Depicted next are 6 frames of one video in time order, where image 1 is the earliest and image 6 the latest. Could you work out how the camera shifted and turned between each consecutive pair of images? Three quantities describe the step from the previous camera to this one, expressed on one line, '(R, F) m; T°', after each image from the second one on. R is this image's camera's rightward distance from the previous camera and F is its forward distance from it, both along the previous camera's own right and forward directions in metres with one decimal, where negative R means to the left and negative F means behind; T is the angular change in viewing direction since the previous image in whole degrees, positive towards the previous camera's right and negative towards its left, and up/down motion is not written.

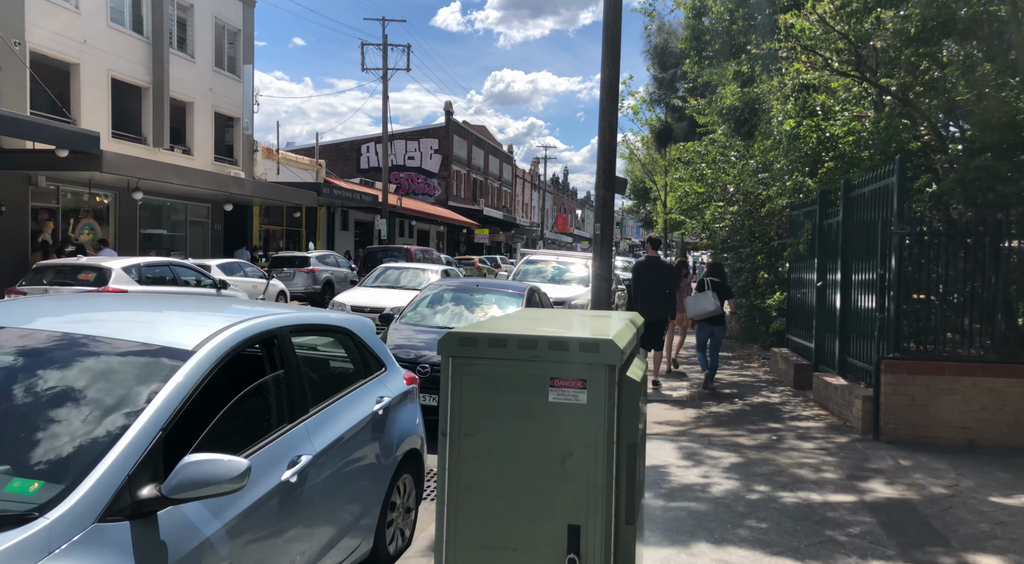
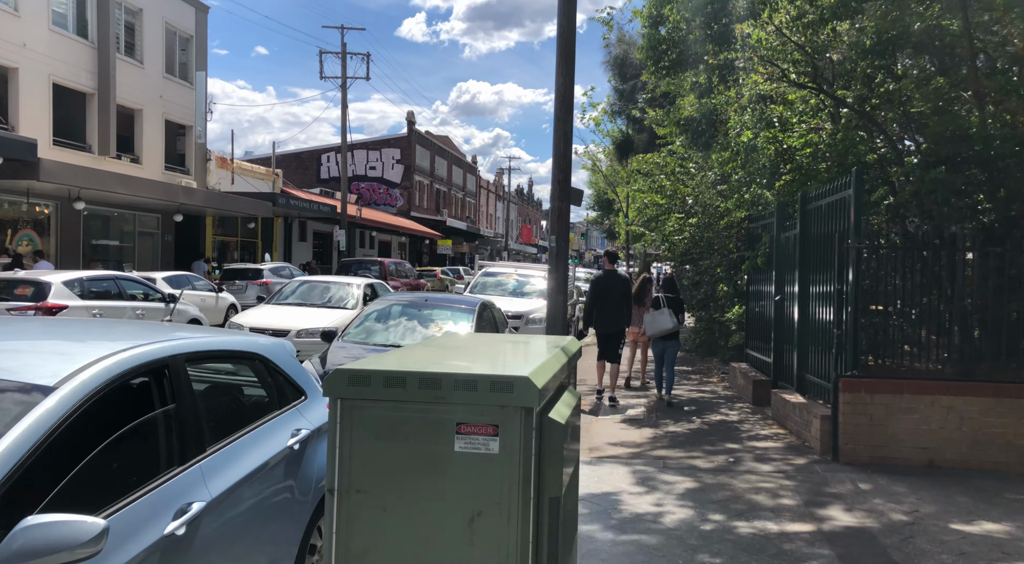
(+0.1, +0.3) m; +2°
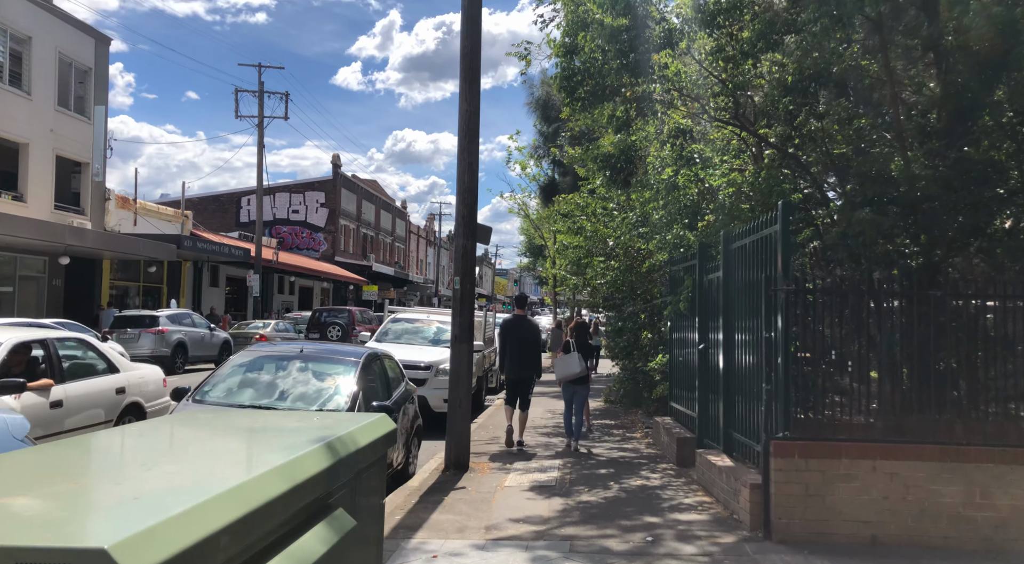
(+0.3, +0.9) m; +5°
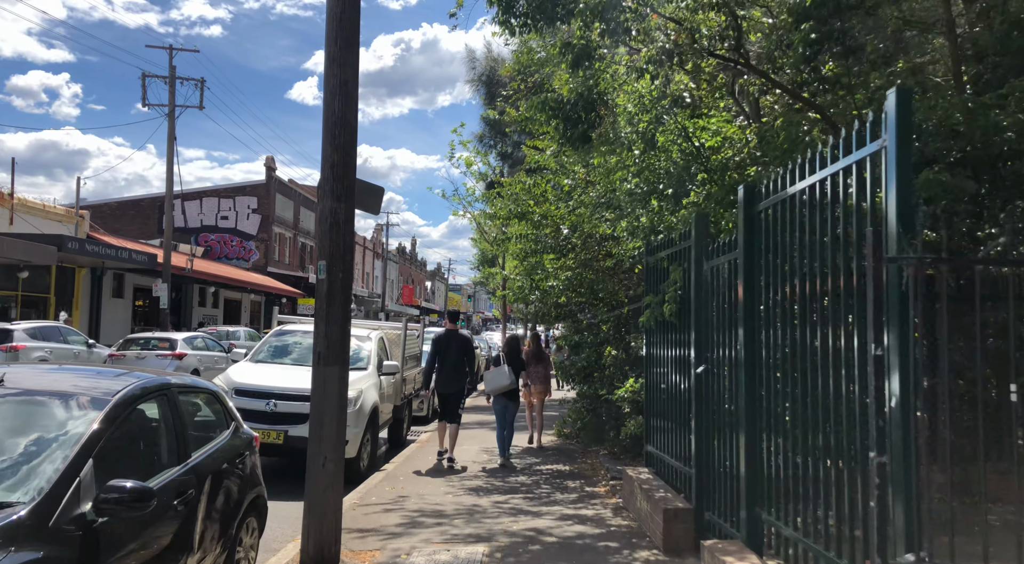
(+0.4, +2.8) m; +3°
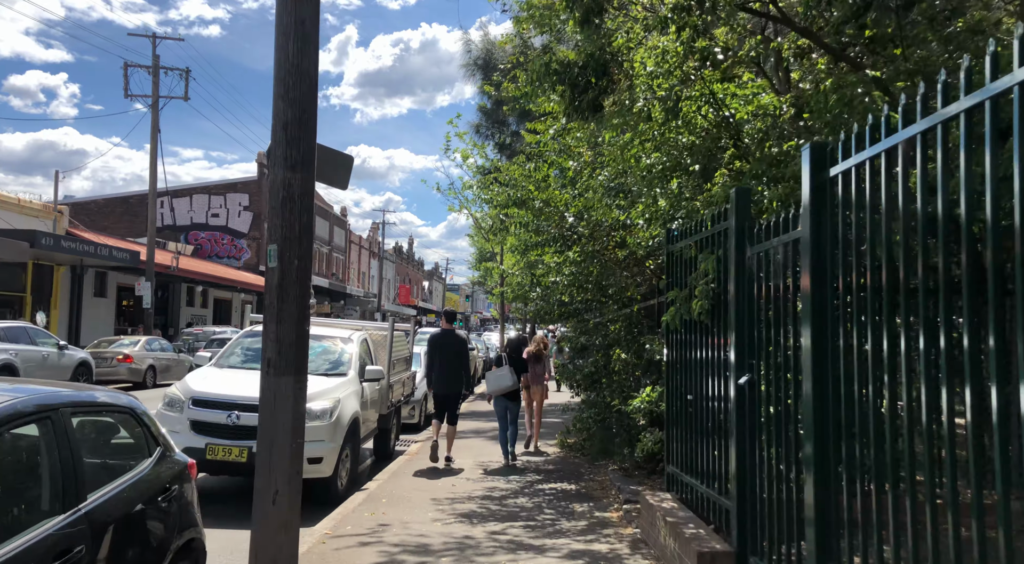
(0.0, +1.0) m; 0°
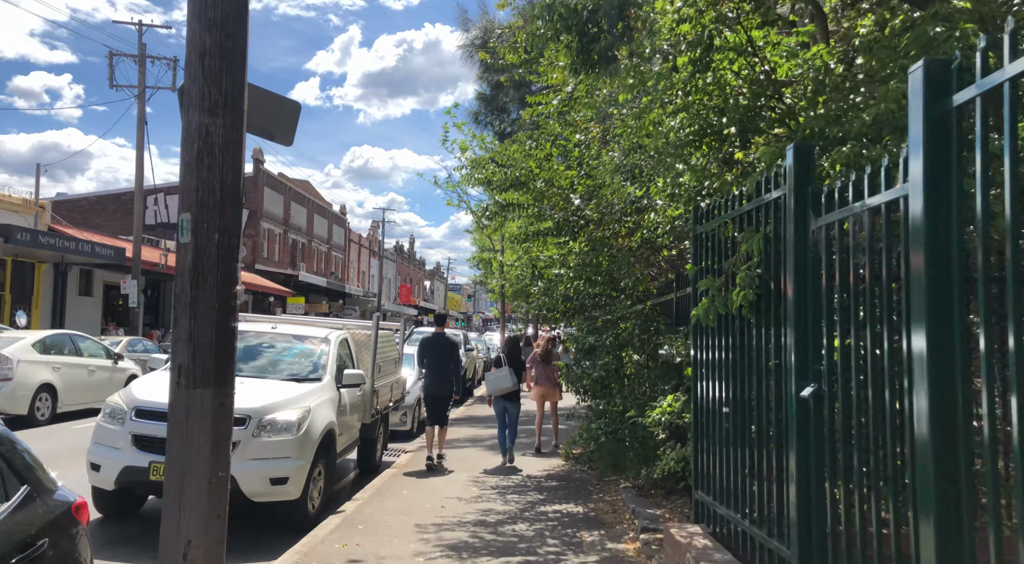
(0.0, +1.0) m; 0°
